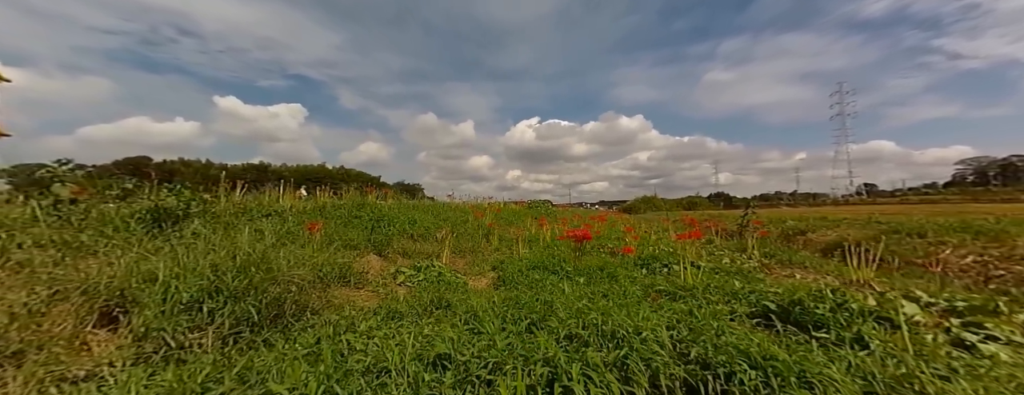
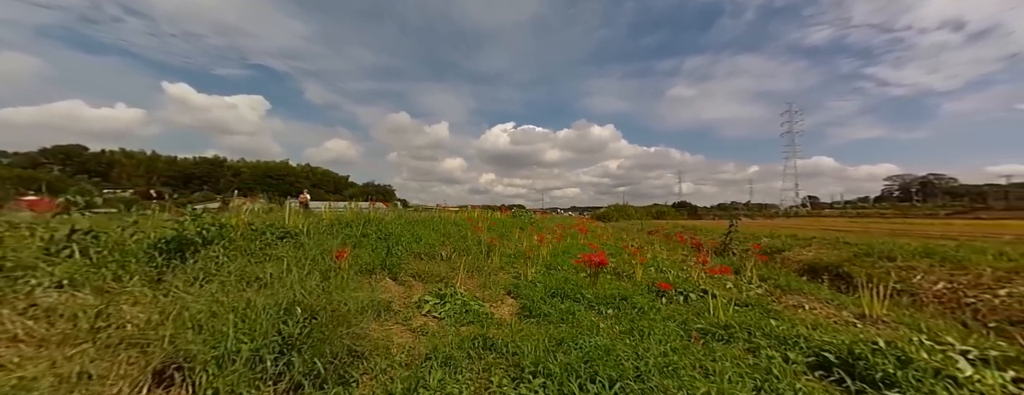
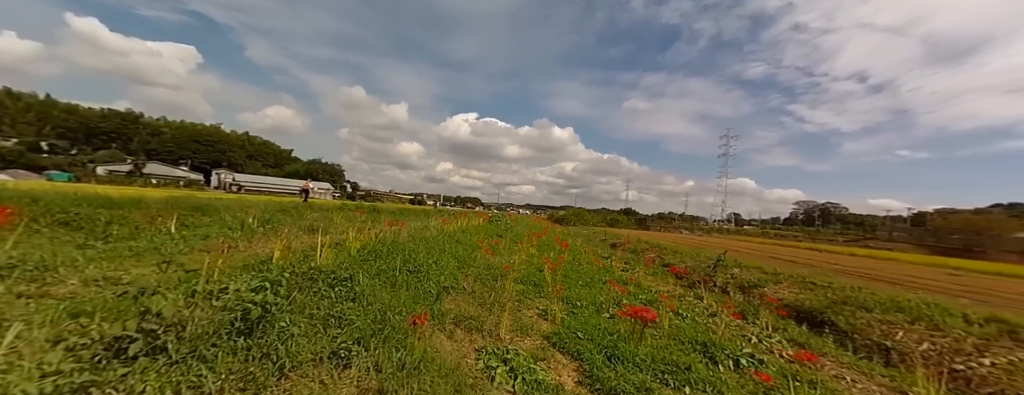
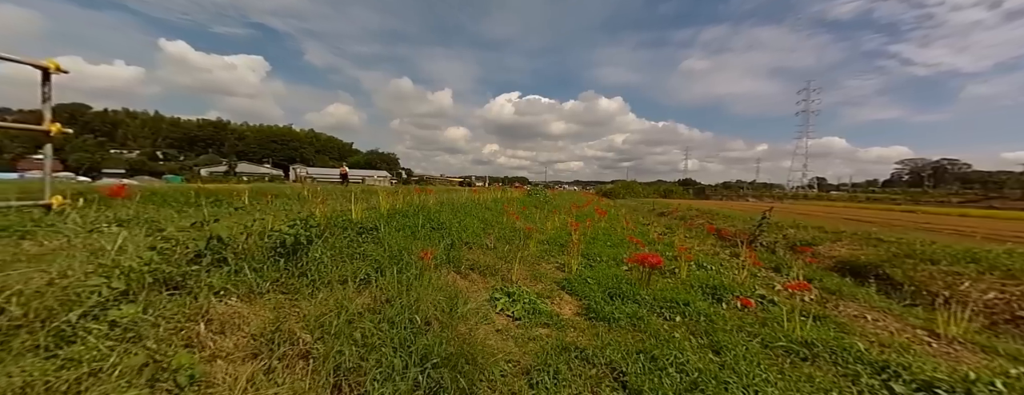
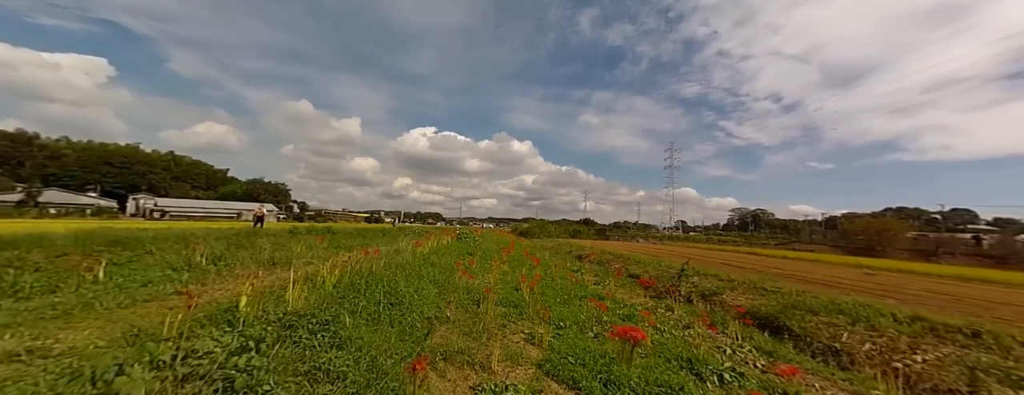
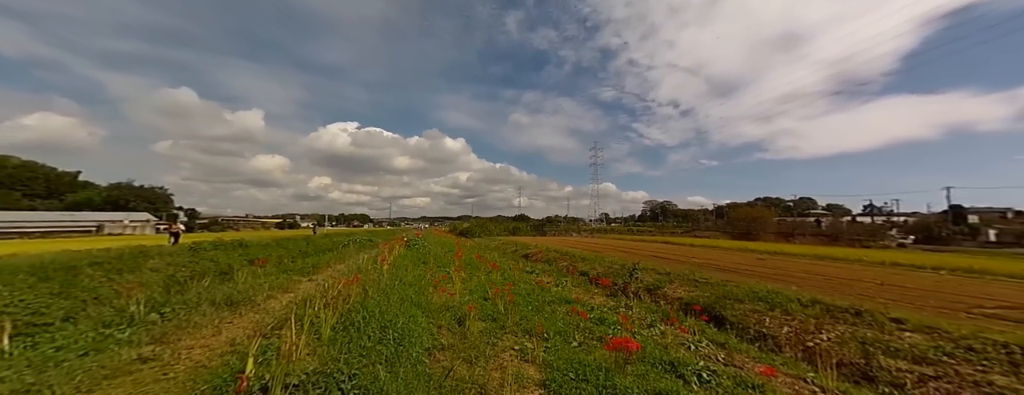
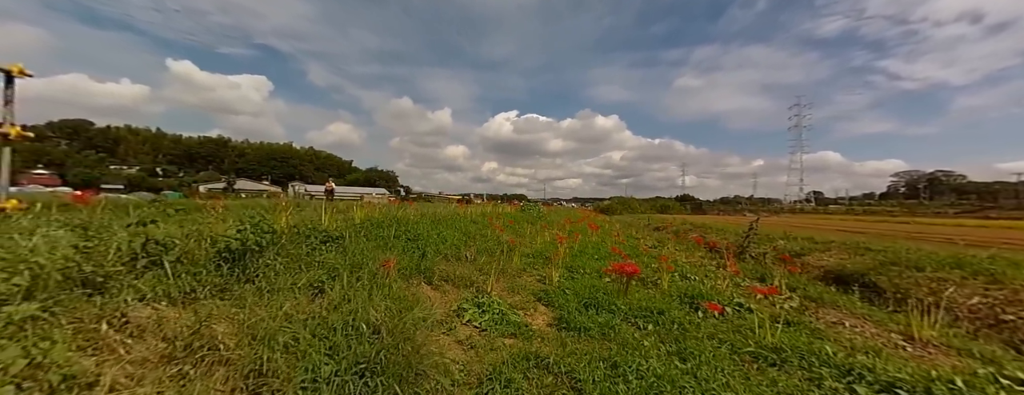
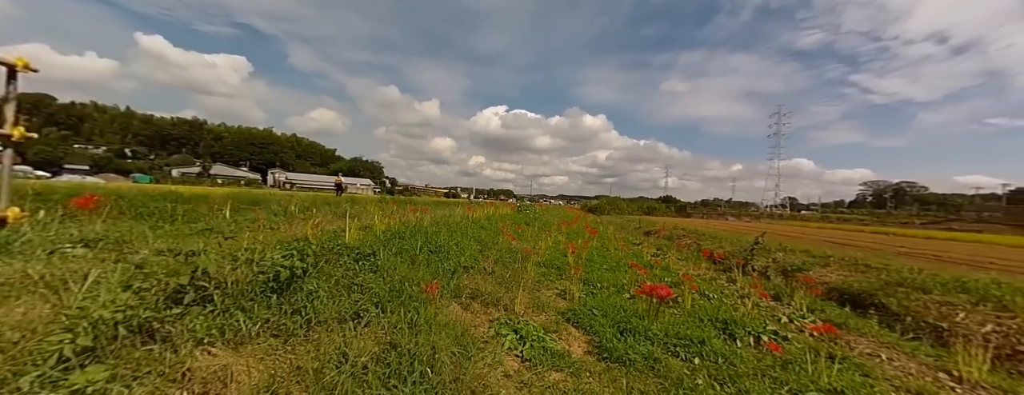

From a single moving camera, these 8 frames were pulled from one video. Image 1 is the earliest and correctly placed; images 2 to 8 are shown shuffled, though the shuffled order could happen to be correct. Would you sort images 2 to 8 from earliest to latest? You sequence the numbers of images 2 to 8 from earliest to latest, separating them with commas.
2, 7, 4, 8, 3, 5, 6
